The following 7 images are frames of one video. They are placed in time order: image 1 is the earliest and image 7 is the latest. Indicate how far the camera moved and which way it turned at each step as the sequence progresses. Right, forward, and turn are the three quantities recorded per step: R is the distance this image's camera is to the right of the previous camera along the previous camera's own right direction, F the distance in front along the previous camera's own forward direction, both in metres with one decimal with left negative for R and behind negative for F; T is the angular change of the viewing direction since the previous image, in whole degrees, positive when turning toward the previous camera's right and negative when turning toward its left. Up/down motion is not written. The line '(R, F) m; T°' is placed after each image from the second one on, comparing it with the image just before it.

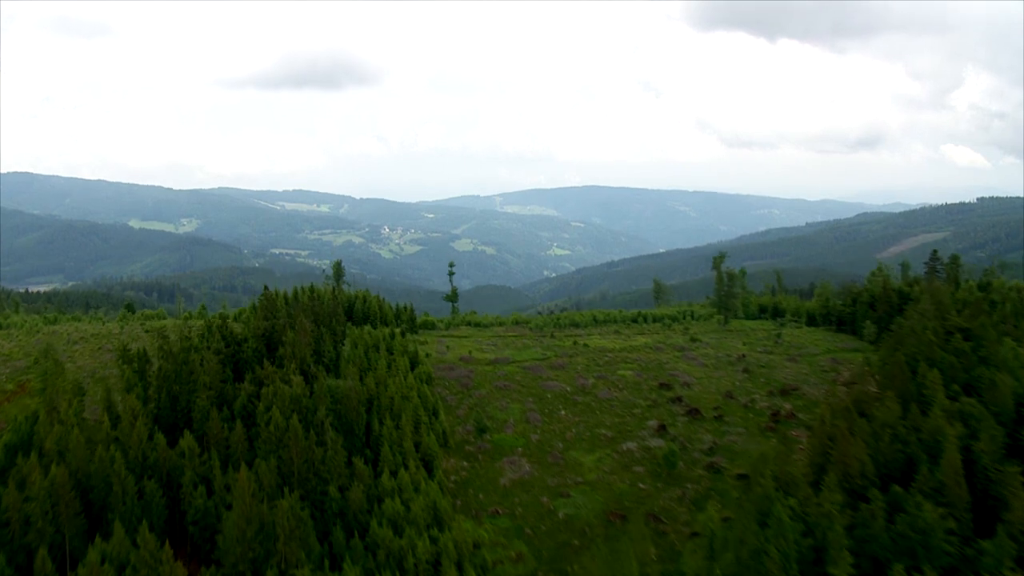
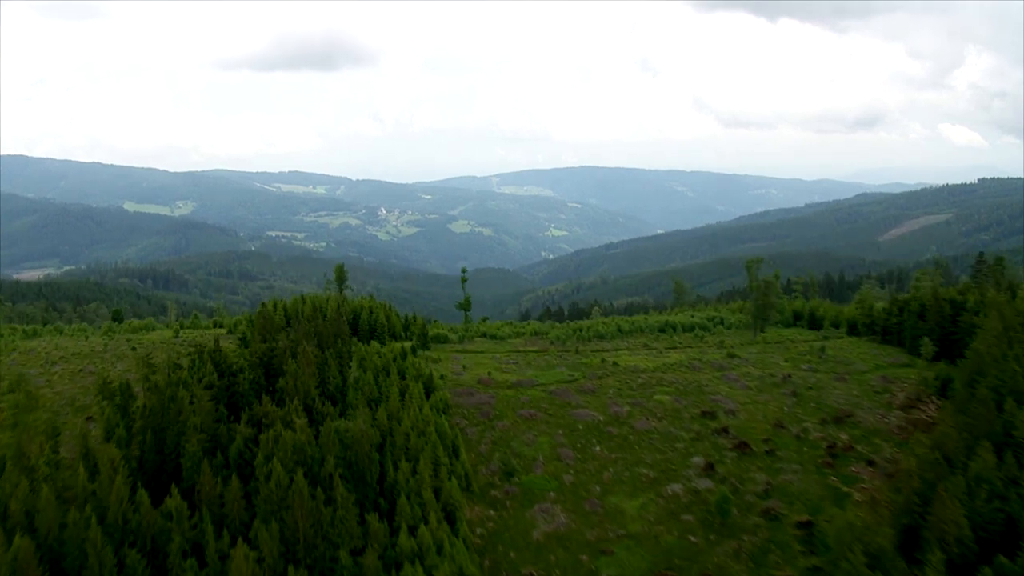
(-0.6, +3.0) m; 0°
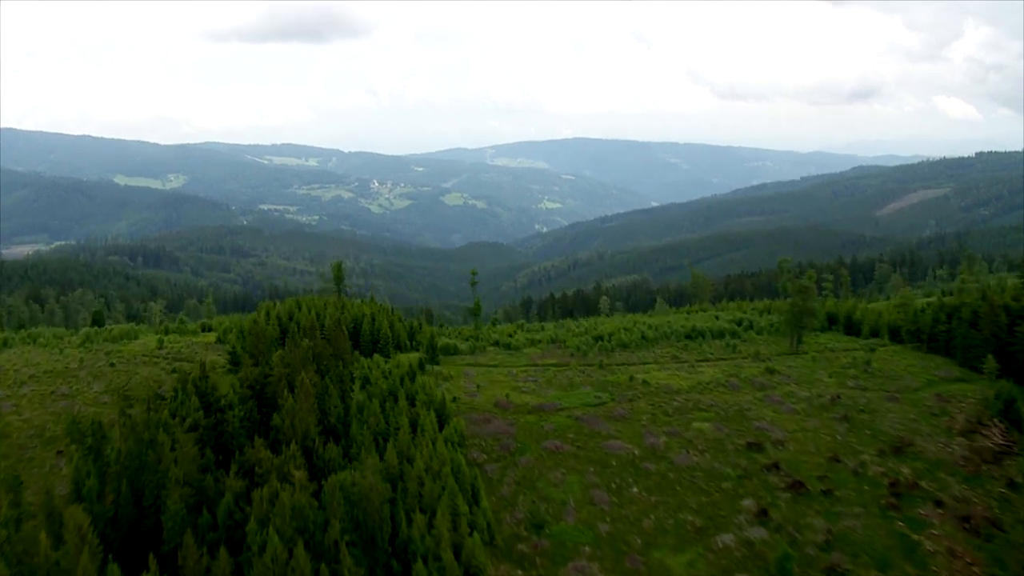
(-0.6, +2.9) m; 0°
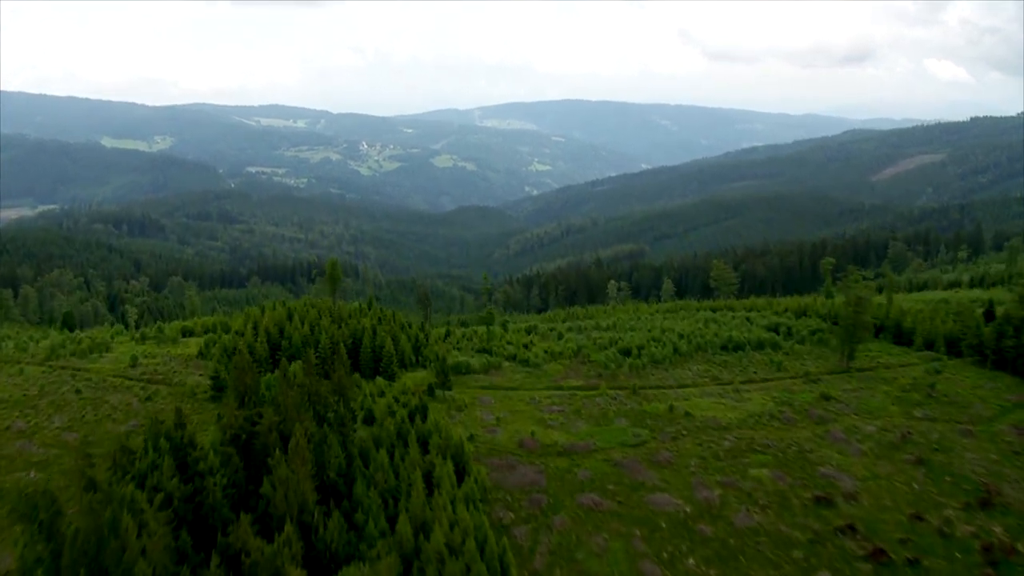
(-0.7, +3.5) m; +1°
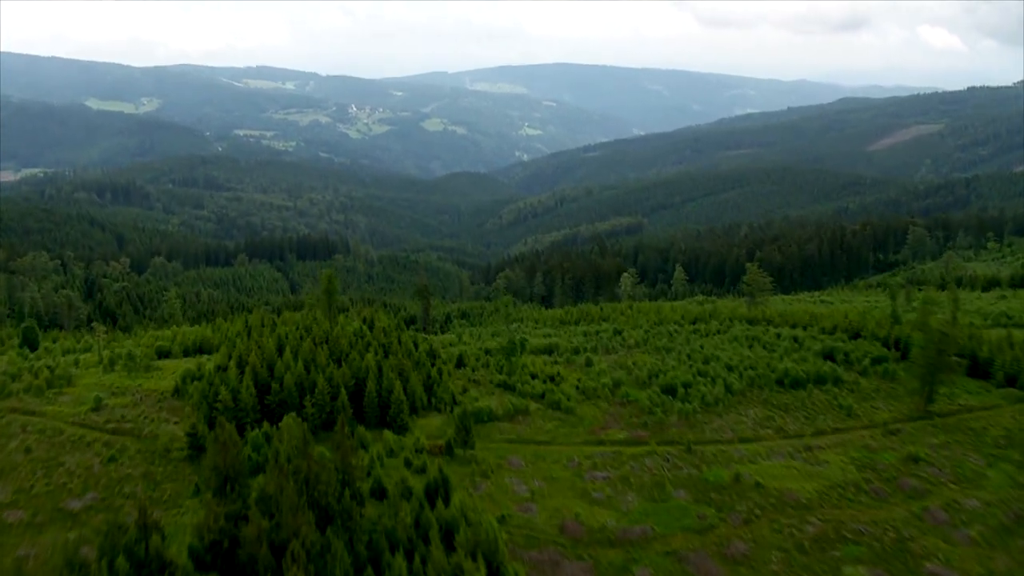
(-0.8, +4.0) m; +1°
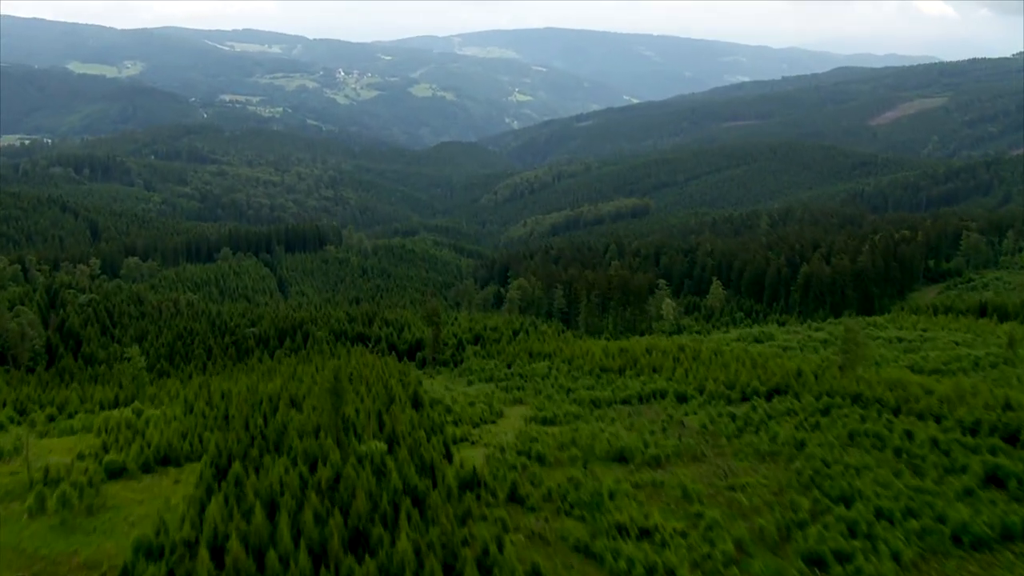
(-1.4, +7.3) m; +1°
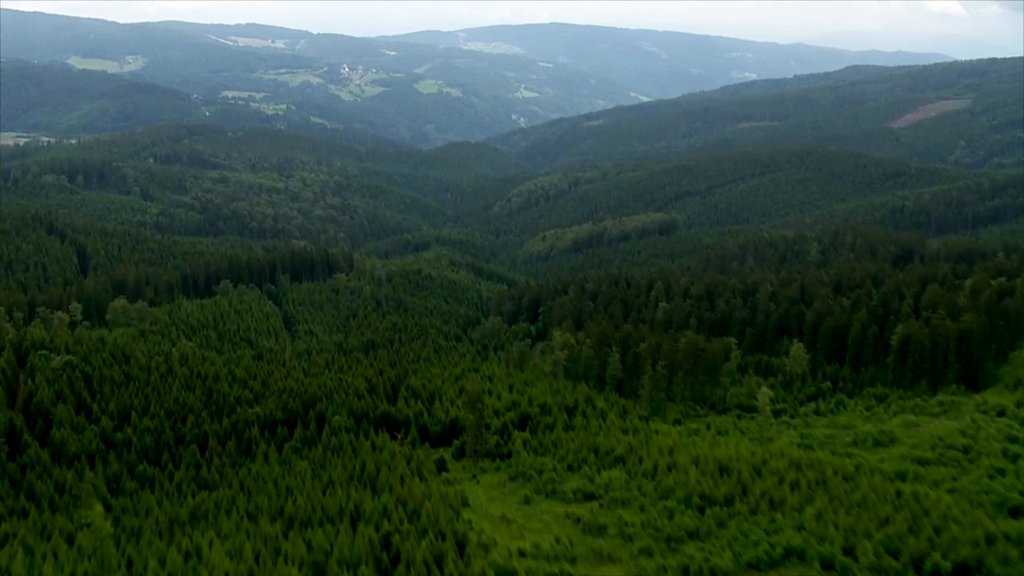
(-1.8, +8.5) m; 0°
